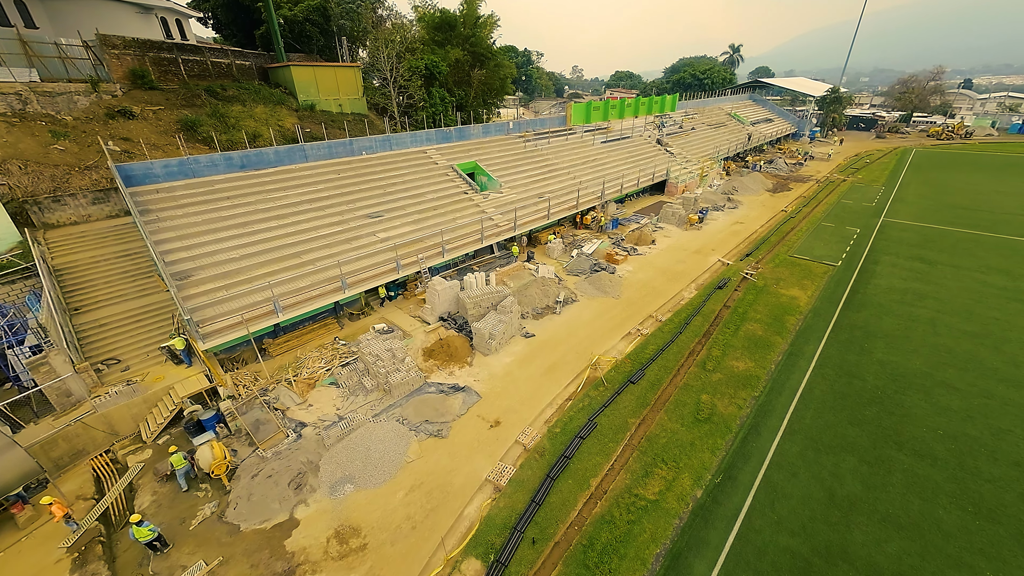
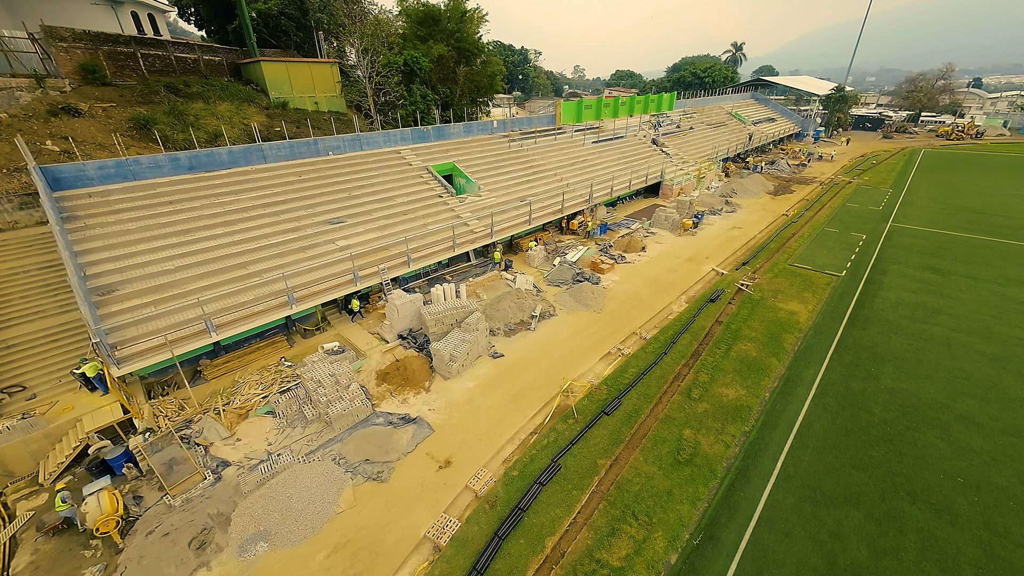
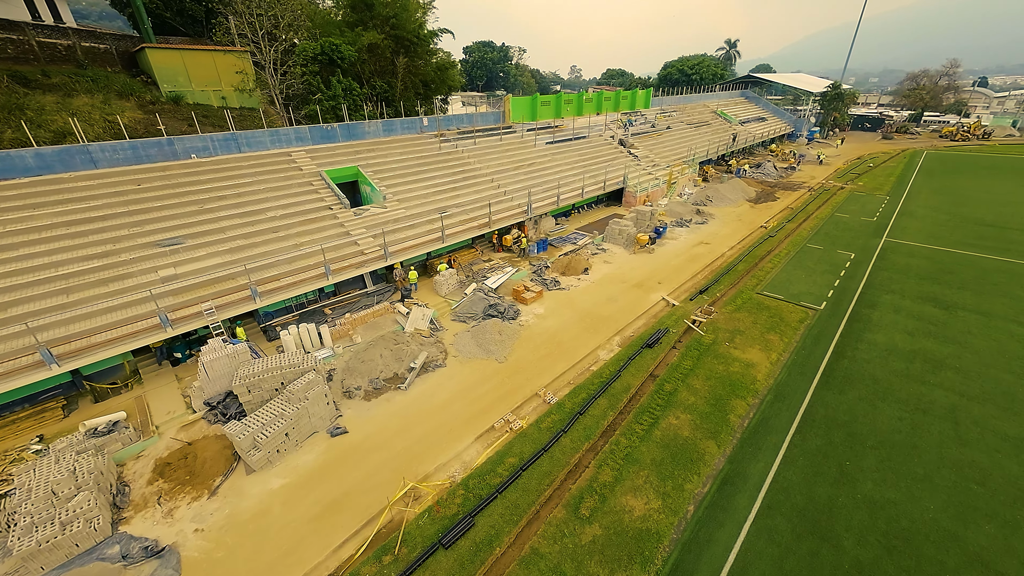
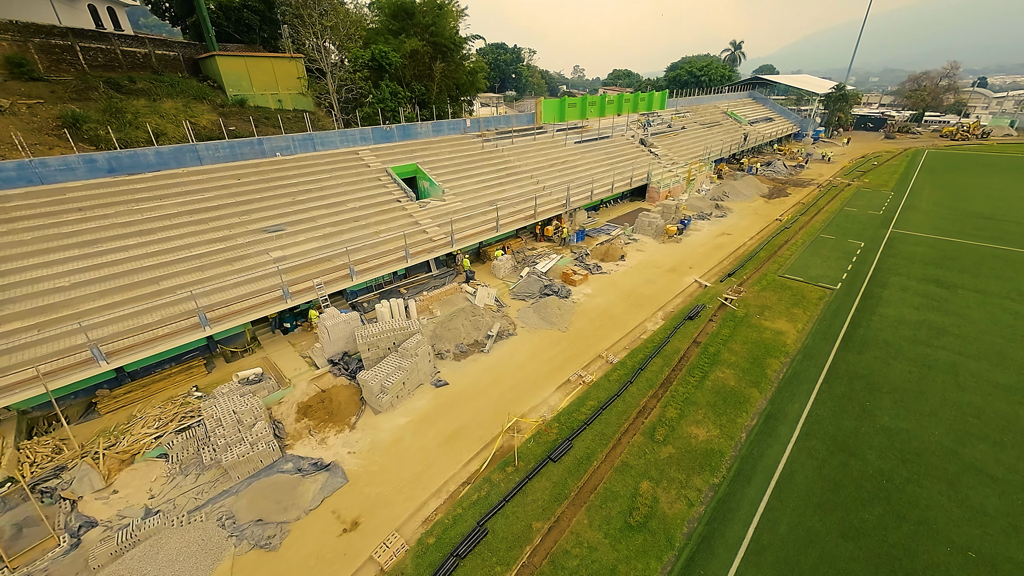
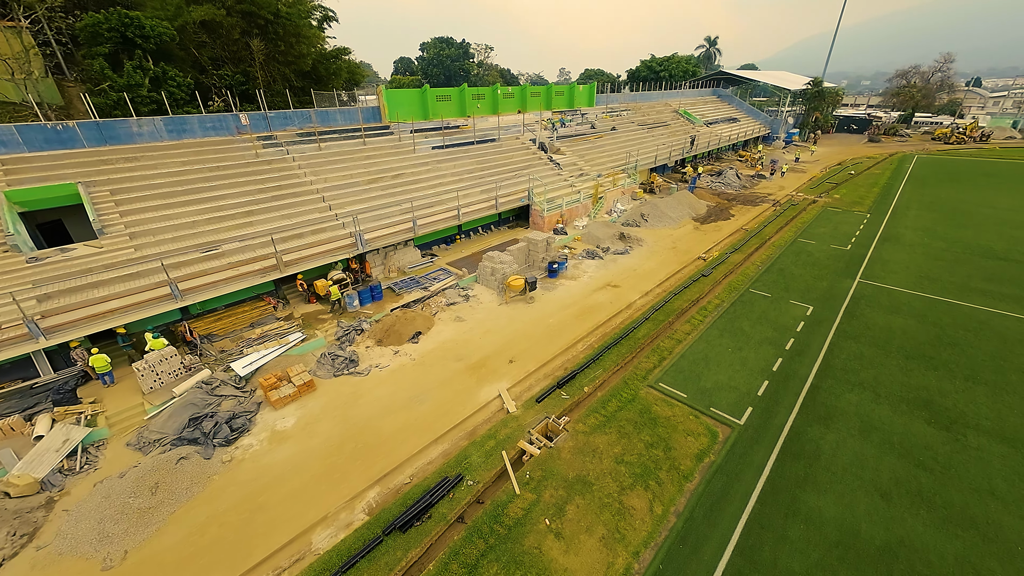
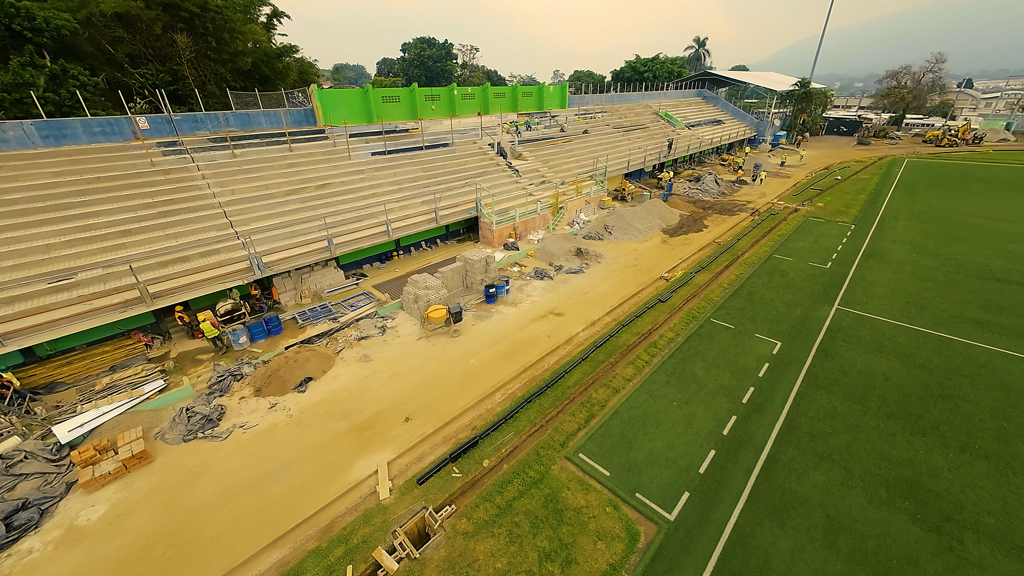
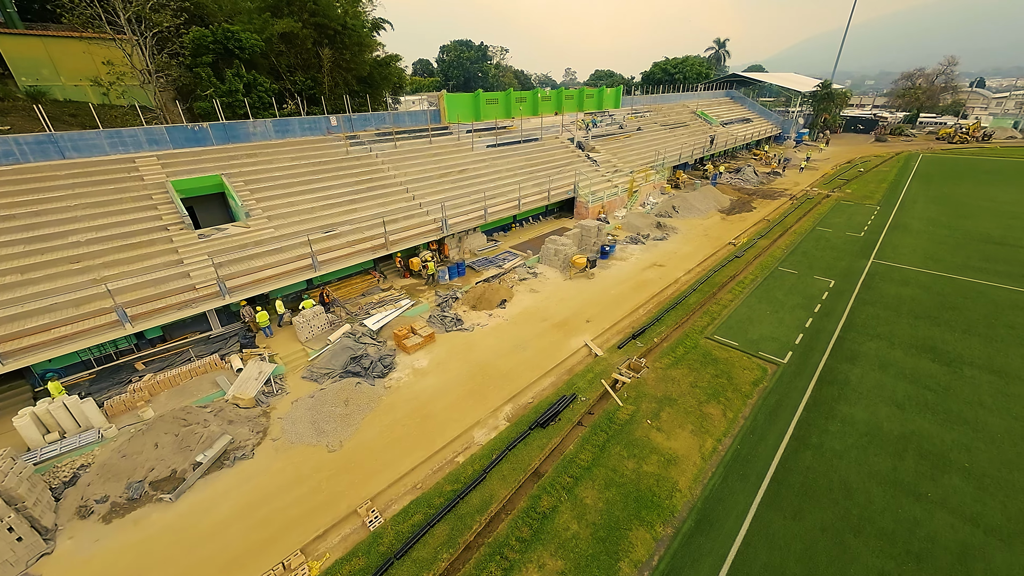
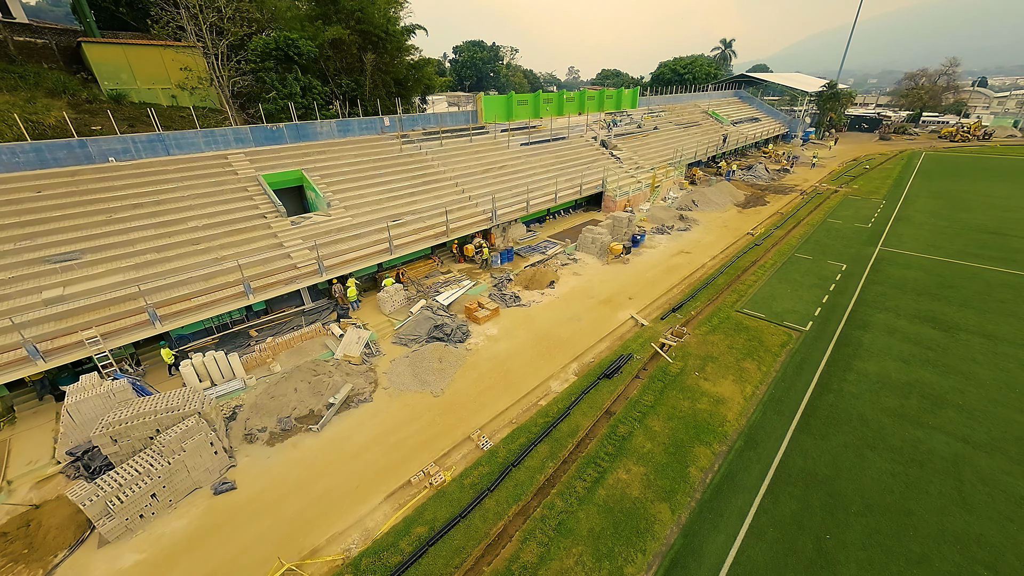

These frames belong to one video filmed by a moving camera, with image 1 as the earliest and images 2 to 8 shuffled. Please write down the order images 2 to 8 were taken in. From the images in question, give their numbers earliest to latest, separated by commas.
2, 4, 3, 8, 7, 5, 6
